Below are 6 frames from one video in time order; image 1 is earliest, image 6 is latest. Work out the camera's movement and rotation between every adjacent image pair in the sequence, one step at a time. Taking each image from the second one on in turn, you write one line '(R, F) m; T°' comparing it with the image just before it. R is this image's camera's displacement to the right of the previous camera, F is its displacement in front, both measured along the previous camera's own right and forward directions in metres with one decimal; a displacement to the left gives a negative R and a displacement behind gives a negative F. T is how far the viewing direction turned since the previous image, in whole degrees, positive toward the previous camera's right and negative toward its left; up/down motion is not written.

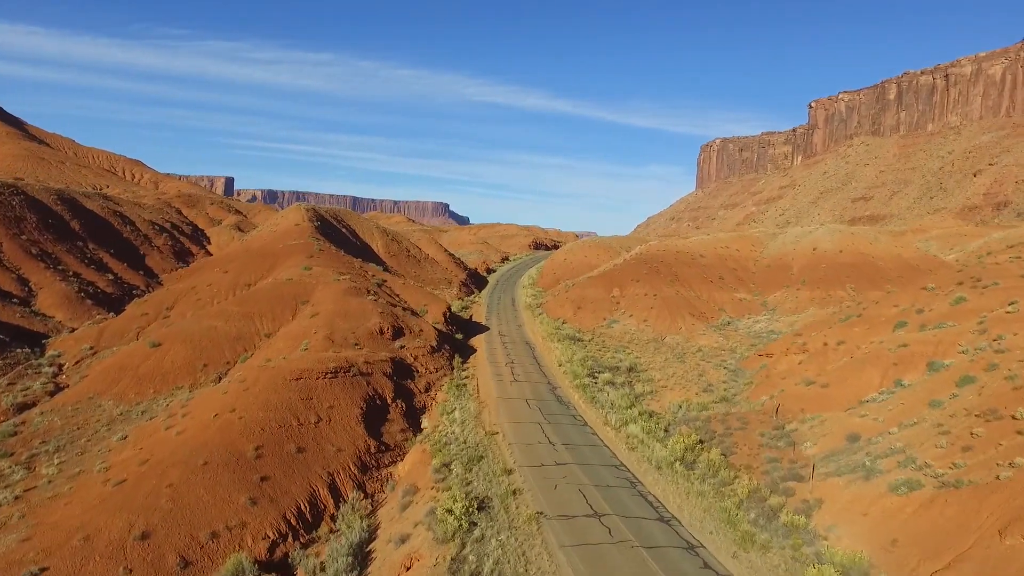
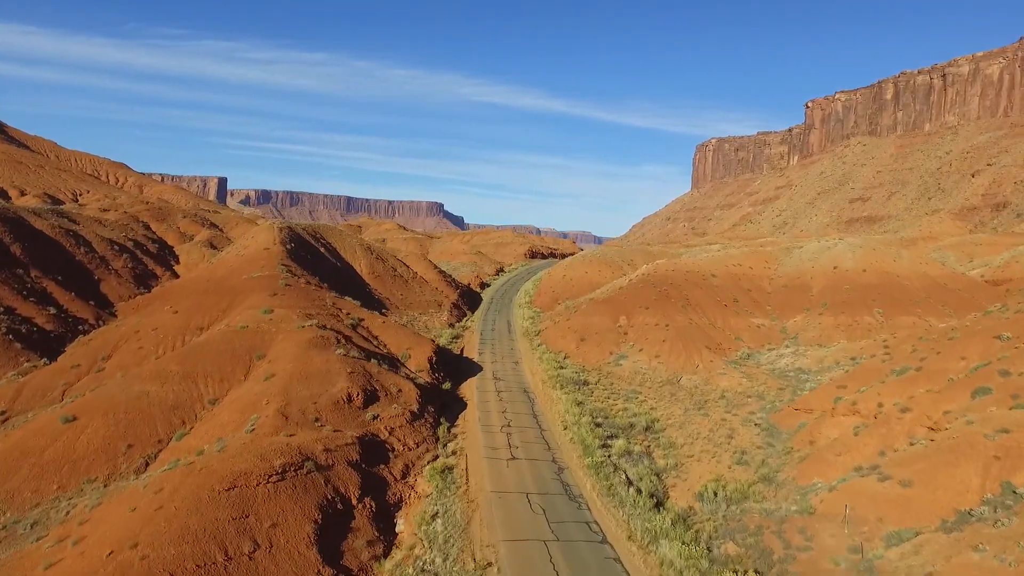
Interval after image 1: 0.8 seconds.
(0.0, +2.7) m; 0°
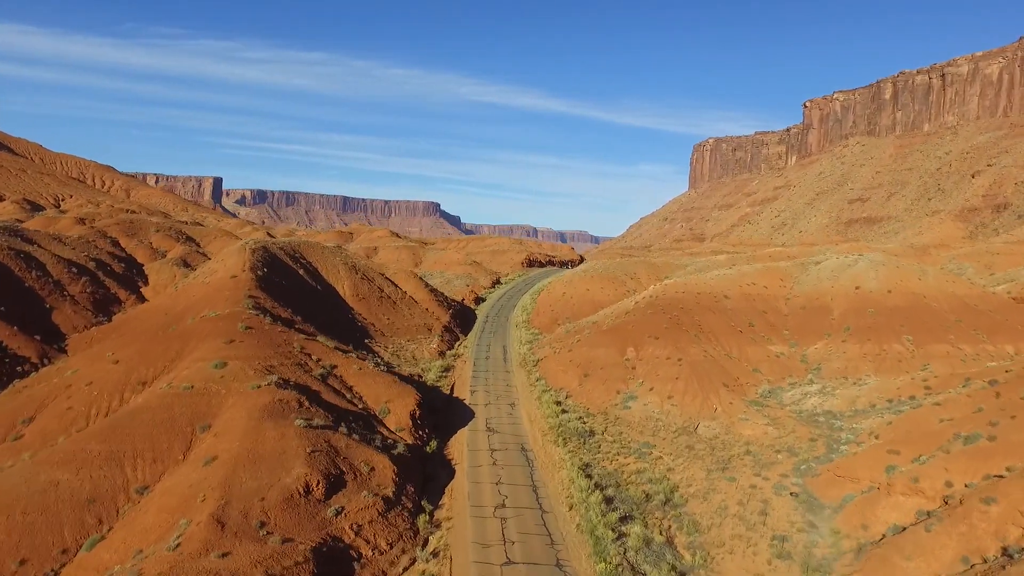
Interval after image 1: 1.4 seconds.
(0.0, +2.4) m; 0°
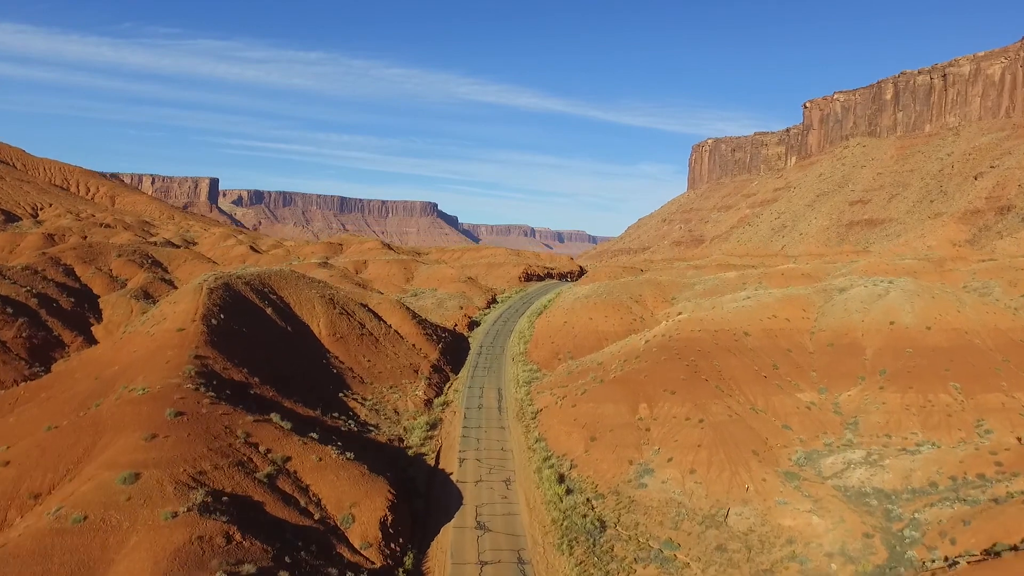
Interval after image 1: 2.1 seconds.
(+0.1, +3.0) m; 0°
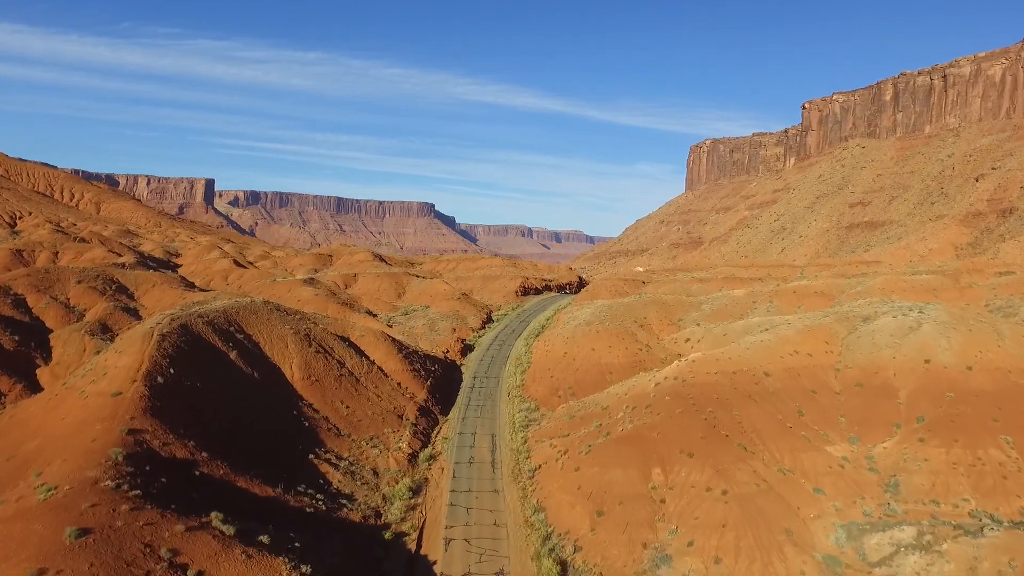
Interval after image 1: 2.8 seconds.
(+0.1, +2.6) m; 0°
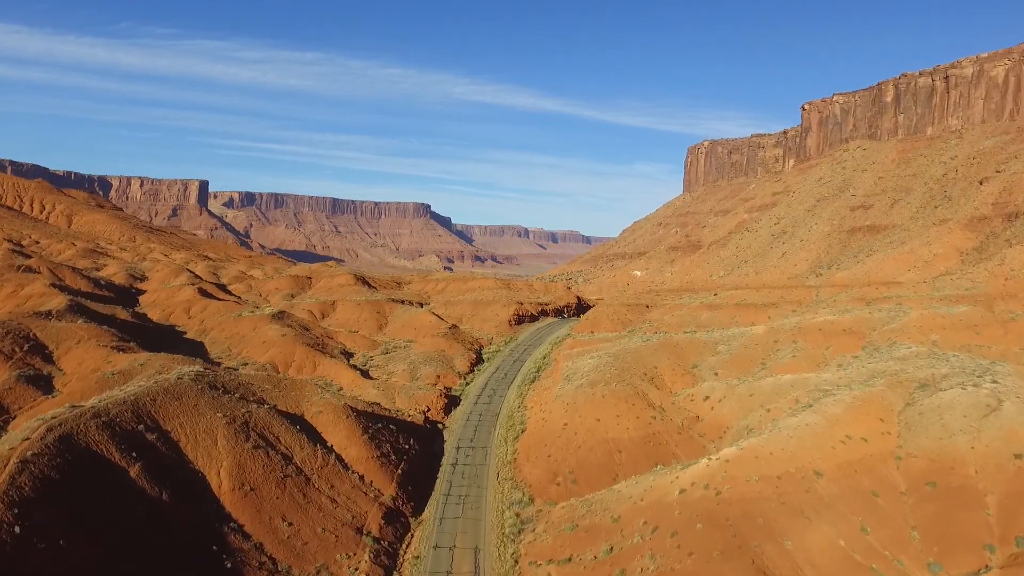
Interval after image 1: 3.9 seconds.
(+0.2, +4.7) m; 0°
